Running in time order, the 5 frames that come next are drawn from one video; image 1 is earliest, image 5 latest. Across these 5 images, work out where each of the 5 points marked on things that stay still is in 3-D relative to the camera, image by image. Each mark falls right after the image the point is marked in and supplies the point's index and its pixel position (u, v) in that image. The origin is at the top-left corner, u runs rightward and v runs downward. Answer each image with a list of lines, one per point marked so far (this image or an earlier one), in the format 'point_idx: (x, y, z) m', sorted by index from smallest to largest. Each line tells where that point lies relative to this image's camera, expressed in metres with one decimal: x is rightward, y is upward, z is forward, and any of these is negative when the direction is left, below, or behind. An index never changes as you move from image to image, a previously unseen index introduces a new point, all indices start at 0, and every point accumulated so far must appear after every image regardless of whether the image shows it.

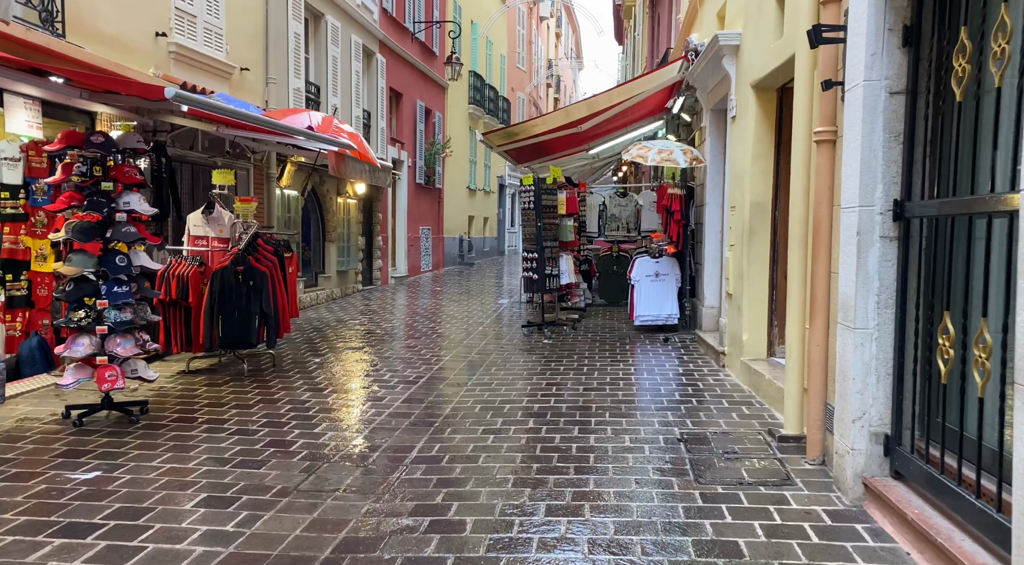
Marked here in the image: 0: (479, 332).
0: (-0.5, -0.7, +10.2) m
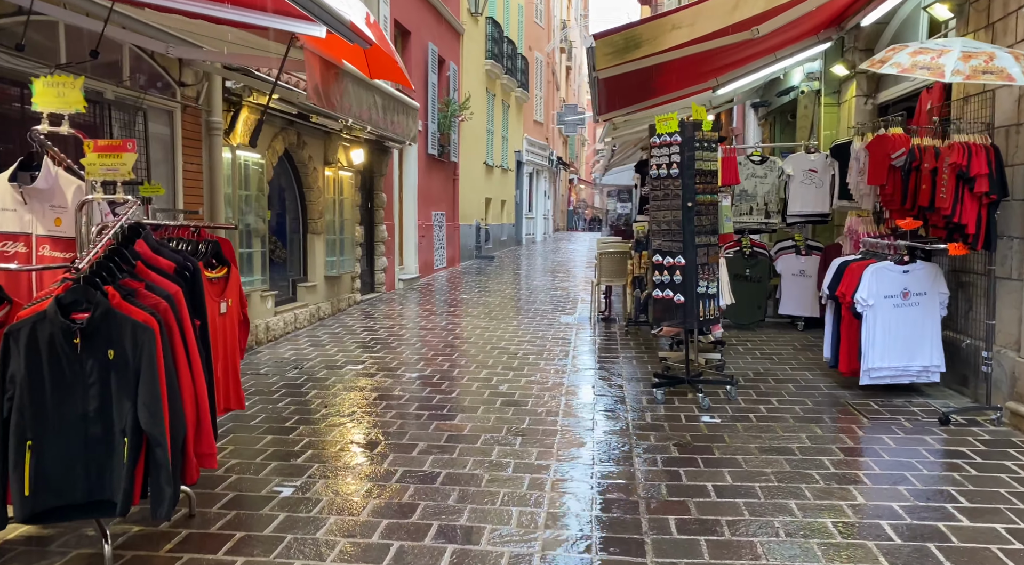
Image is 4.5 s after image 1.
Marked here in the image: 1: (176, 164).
0: (+0.4, -0.9, +6.0) m
1: (-2.8, +1.0, +6.2) m
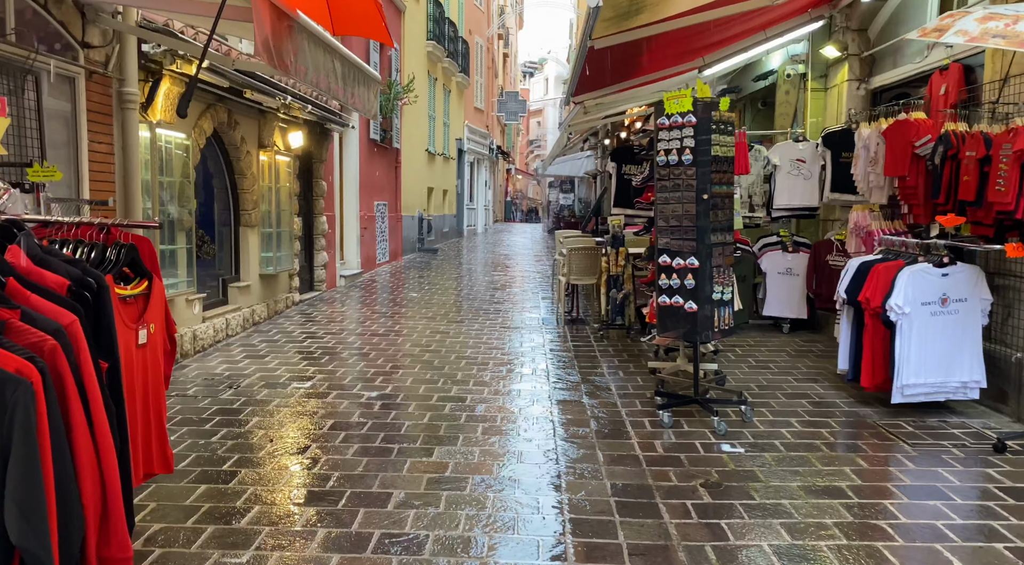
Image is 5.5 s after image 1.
0: (+0.3, -0.9, +5.2) m
1: (-2.9, +0.9, +5.1) m
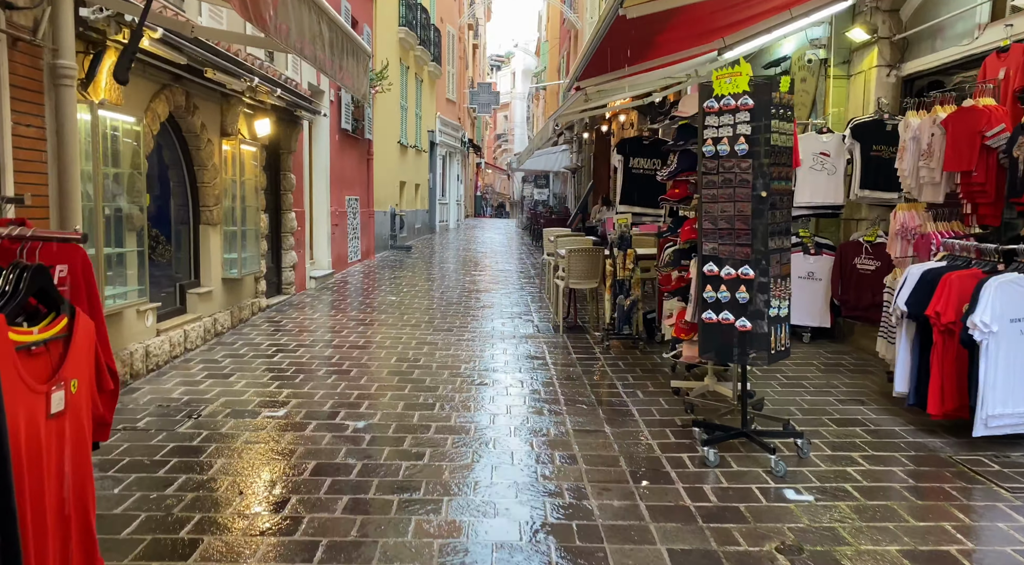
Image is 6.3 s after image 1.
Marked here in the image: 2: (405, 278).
0: (+0.4, -1.0, +4.4) m
1: (-2.8, +0.9, +4.2) m
2: (-1.8, +0.1, +12.8) m
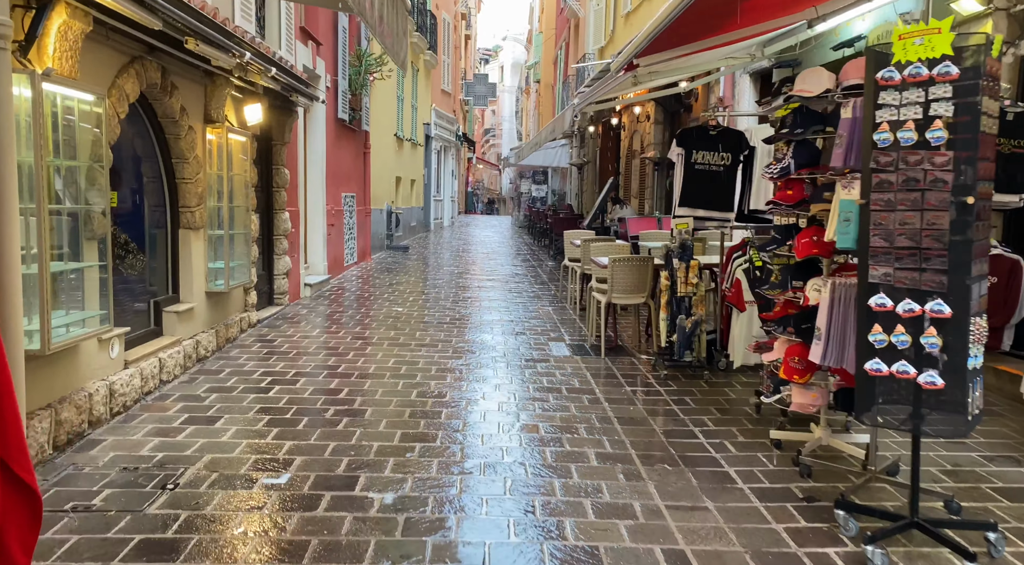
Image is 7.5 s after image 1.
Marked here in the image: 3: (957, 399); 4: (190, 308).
0: (+0.8, -1.1, +3.3) m
1: (-2.5, +0.7, +3.0) m
2: (-1.6, 0.0, +11.6) m
3: (+1.7, -0.5, +2.9) m
4: (-2.6, -0.2, +6.0) m
